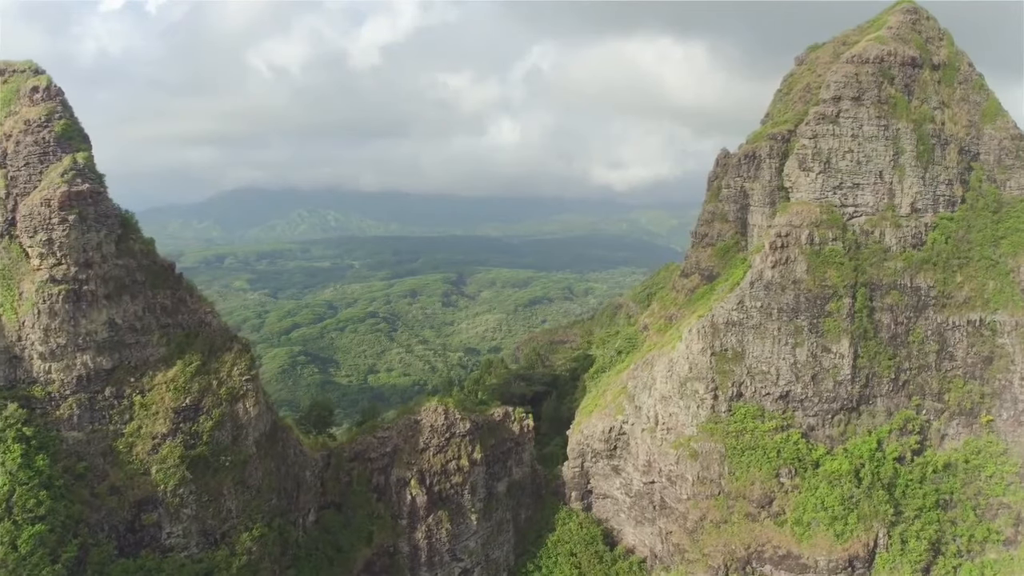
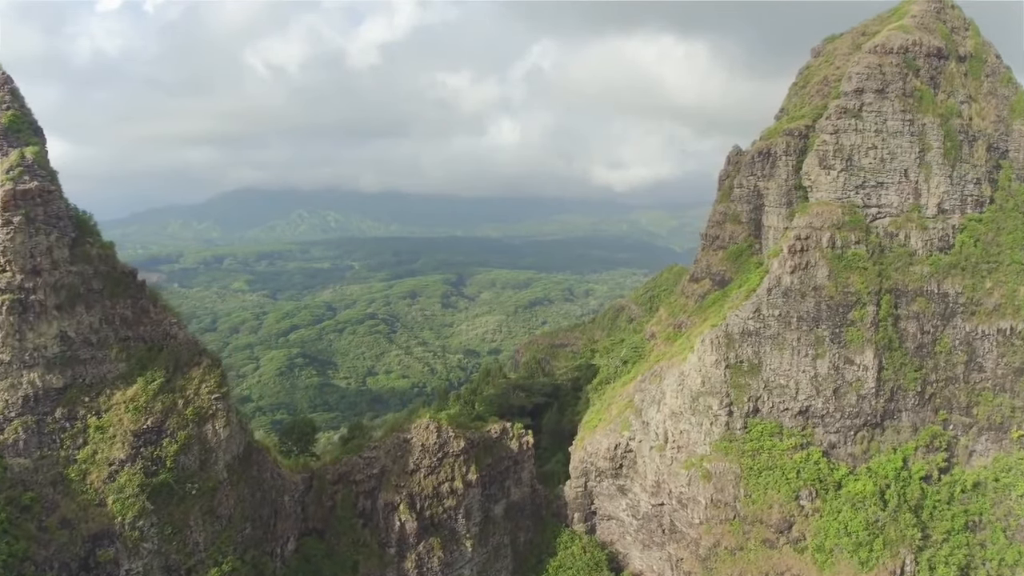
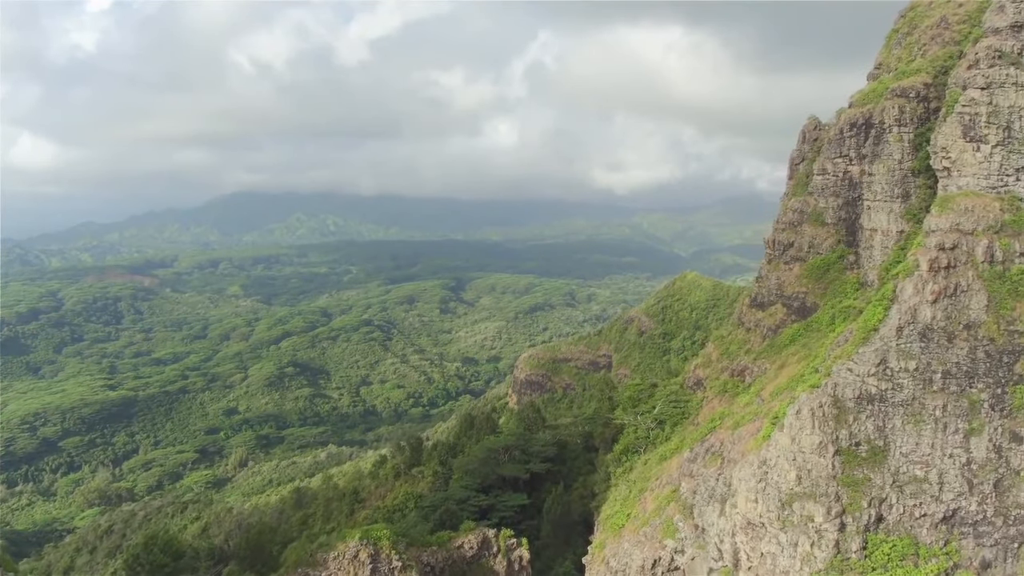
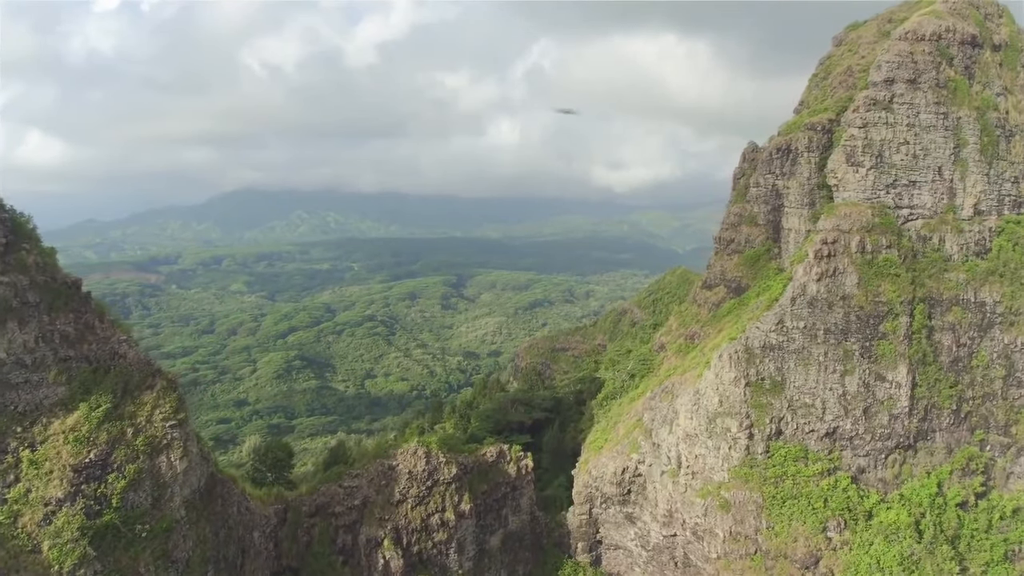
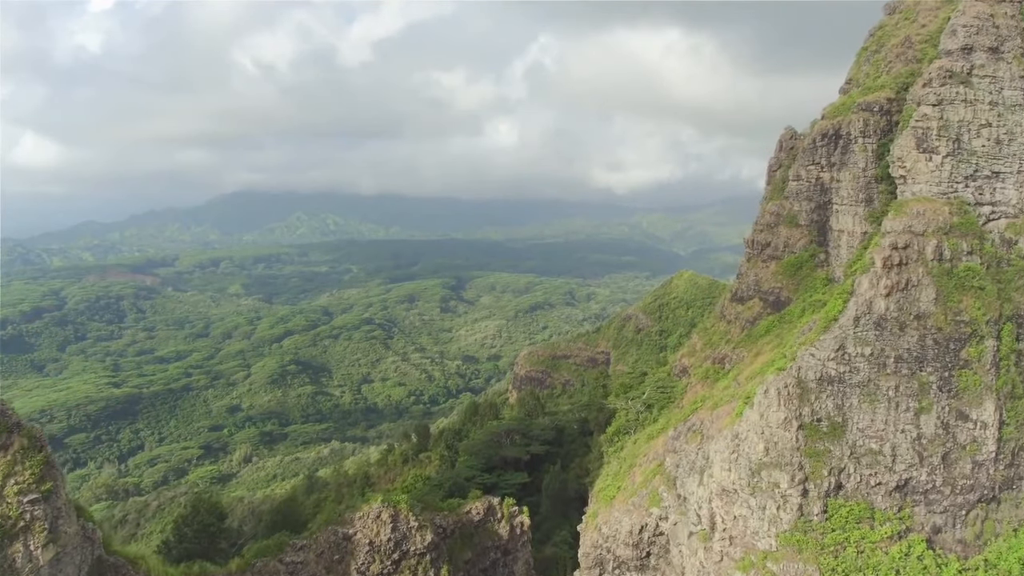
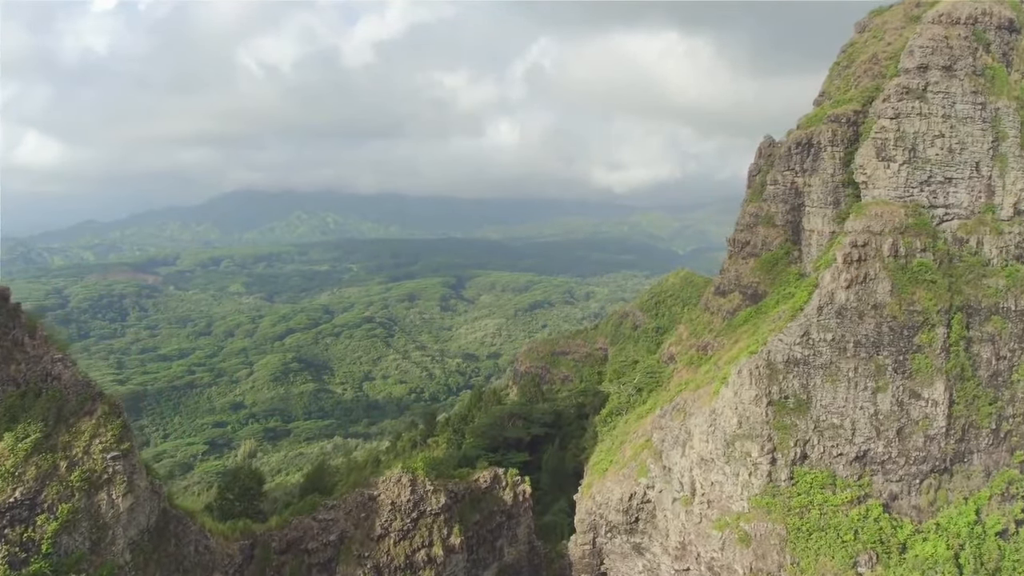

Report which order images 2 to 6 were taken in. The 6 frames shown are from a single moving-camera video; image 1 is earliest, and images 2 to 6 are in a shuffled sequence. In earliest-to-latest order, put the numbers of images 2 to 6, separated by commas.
2, 4, 6, 5, 3
